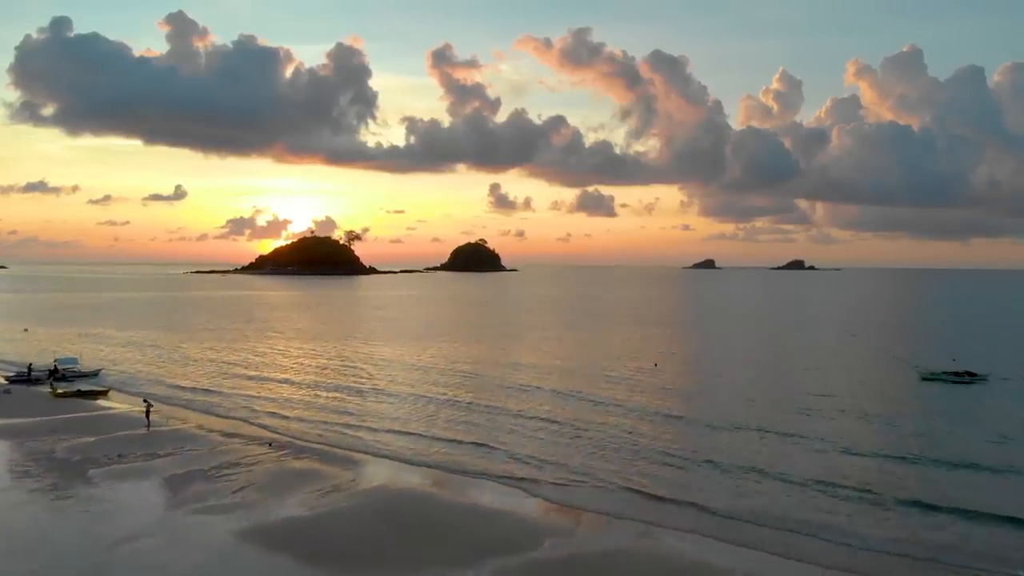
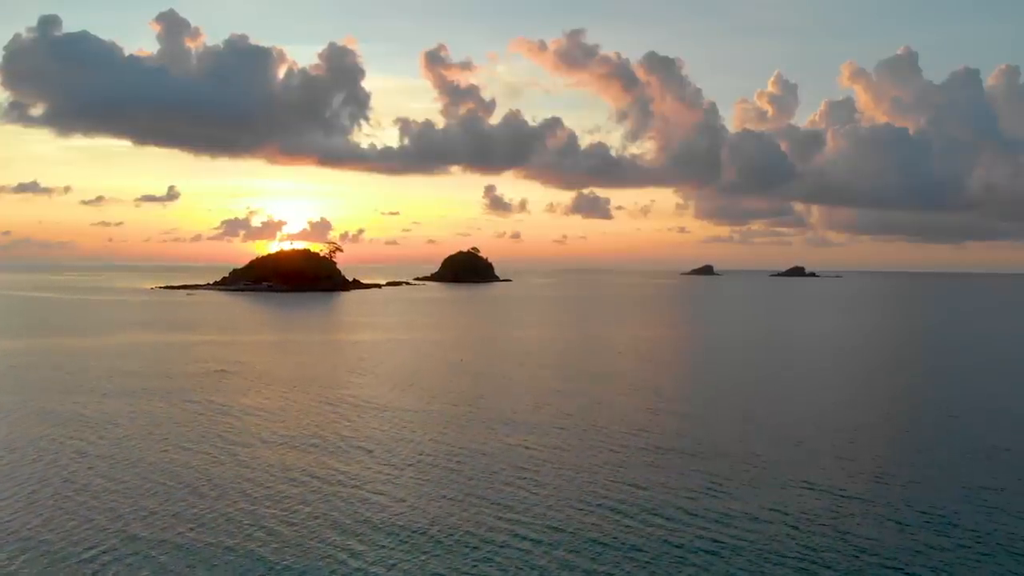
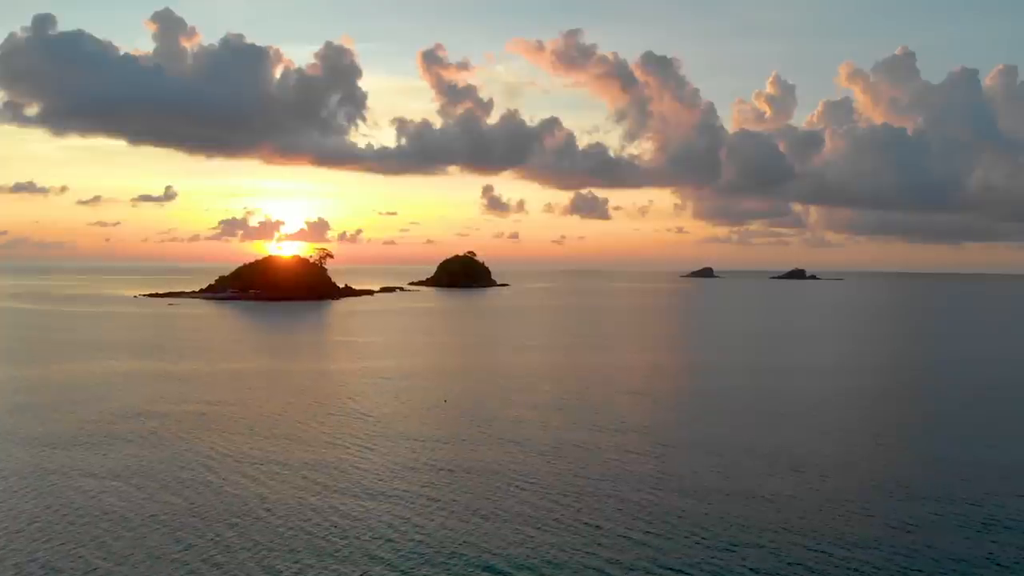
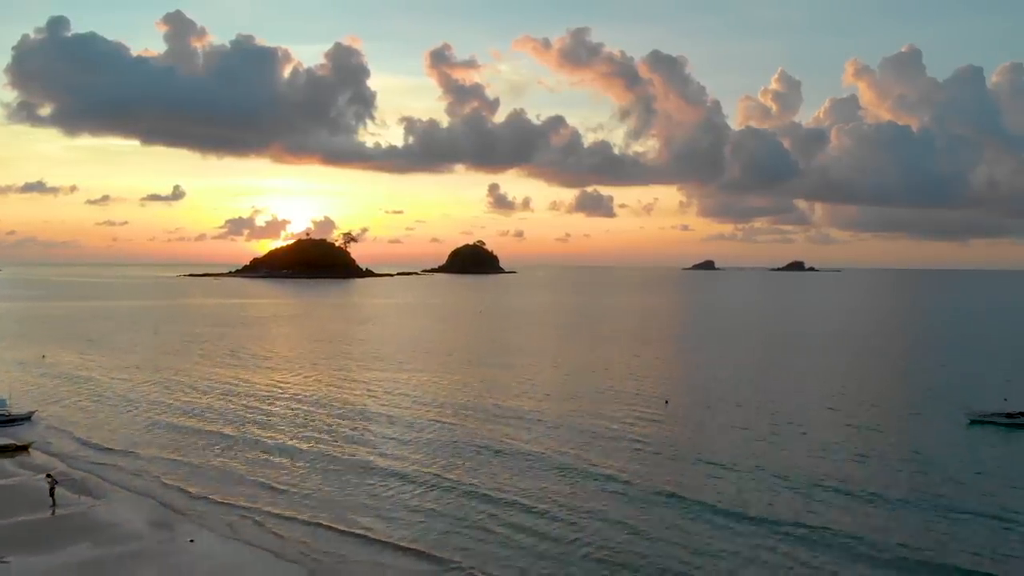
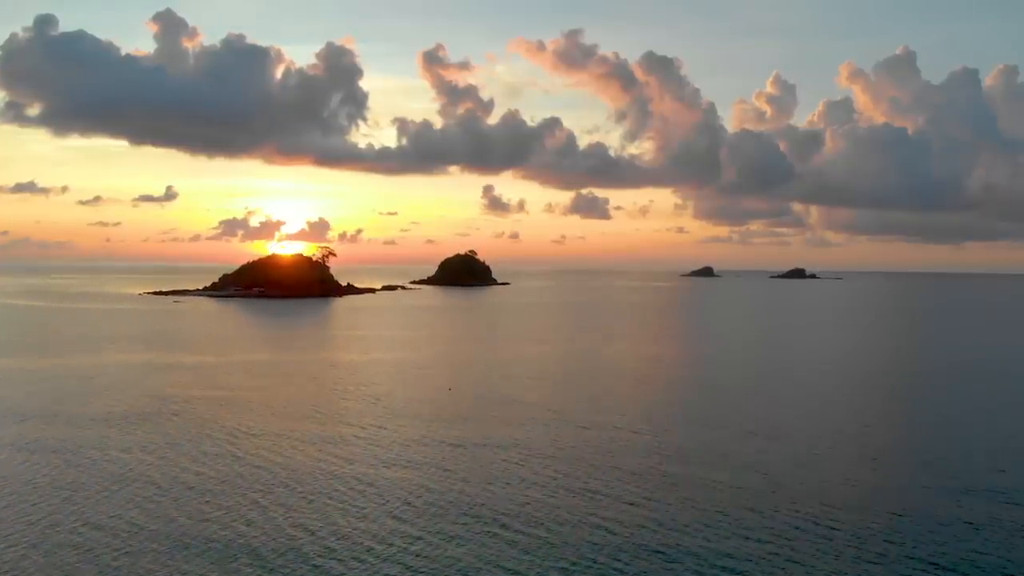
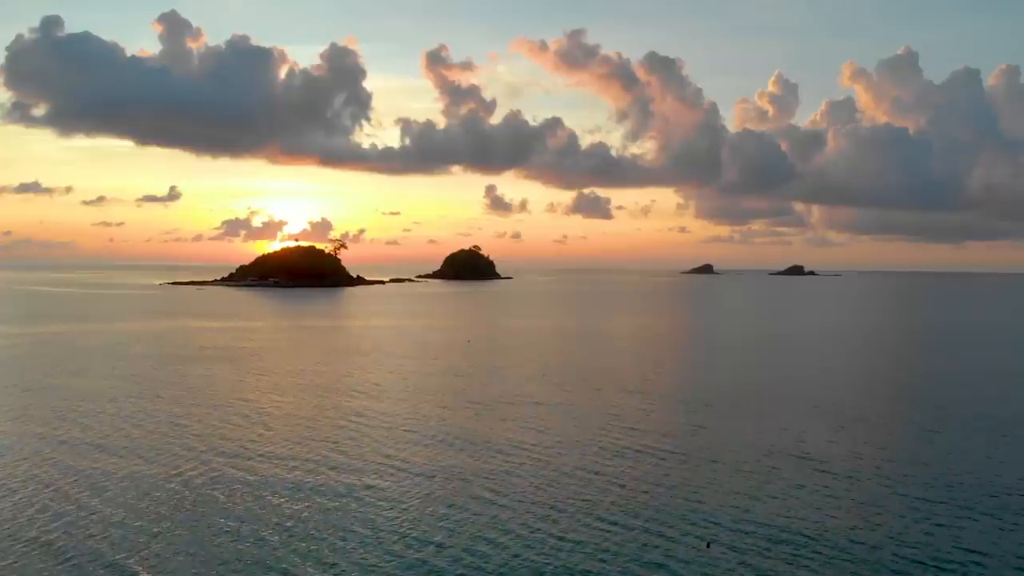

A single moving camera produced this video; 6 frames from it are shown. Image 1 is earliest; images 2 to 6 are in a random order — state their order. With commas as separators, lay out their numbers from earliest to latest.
4, 6, 2, 5, 3
